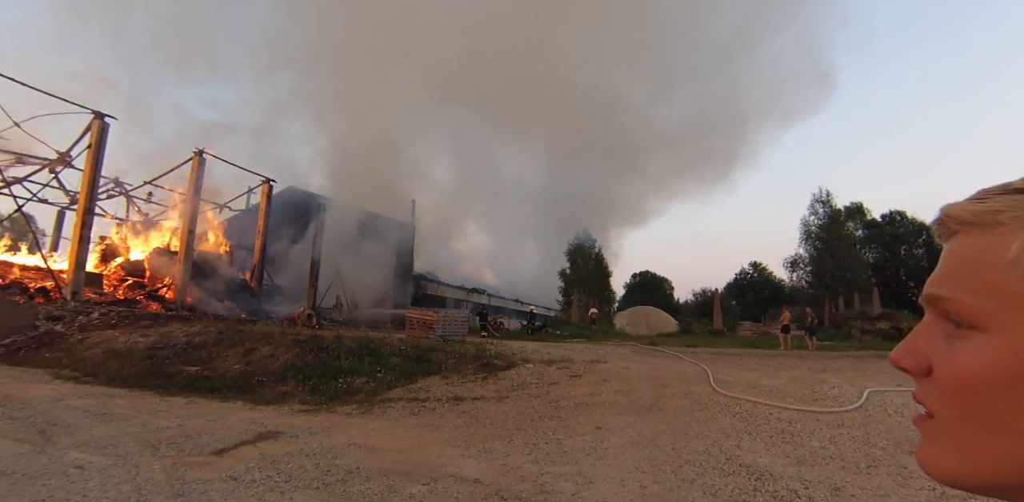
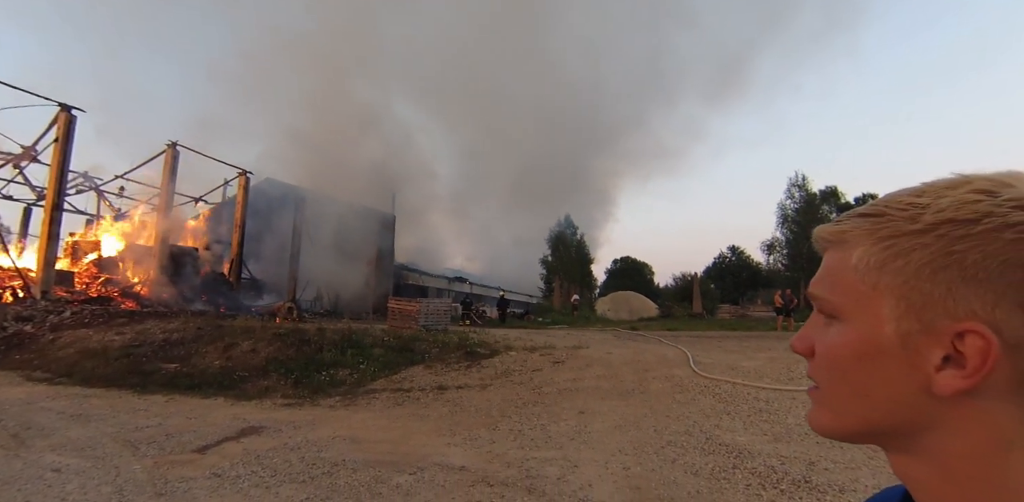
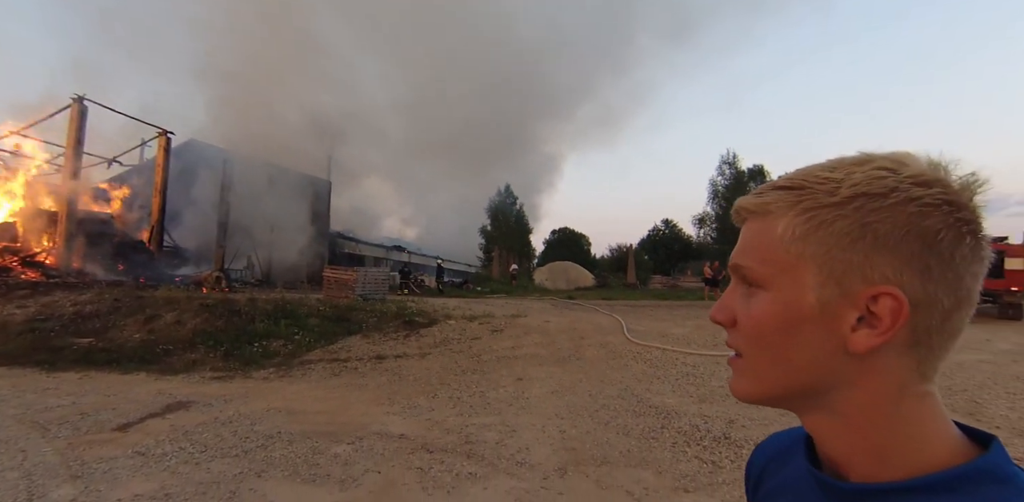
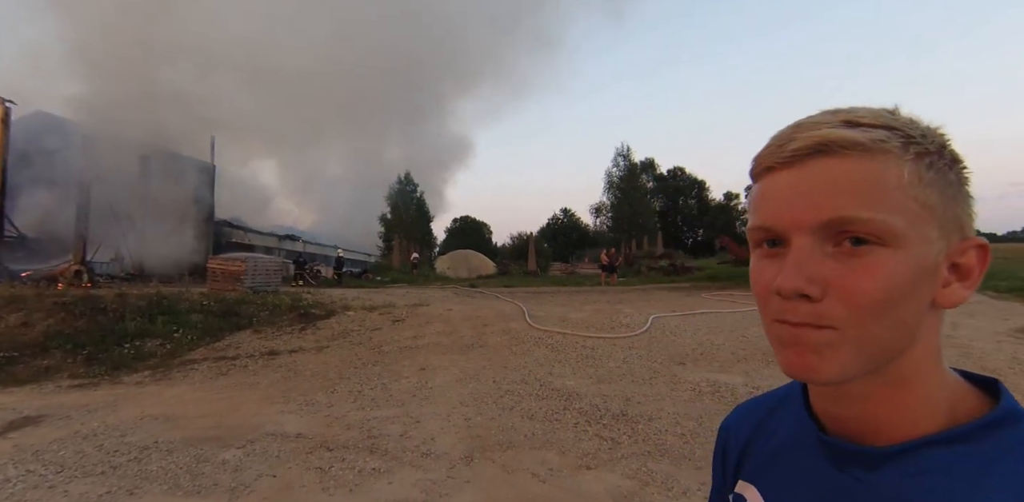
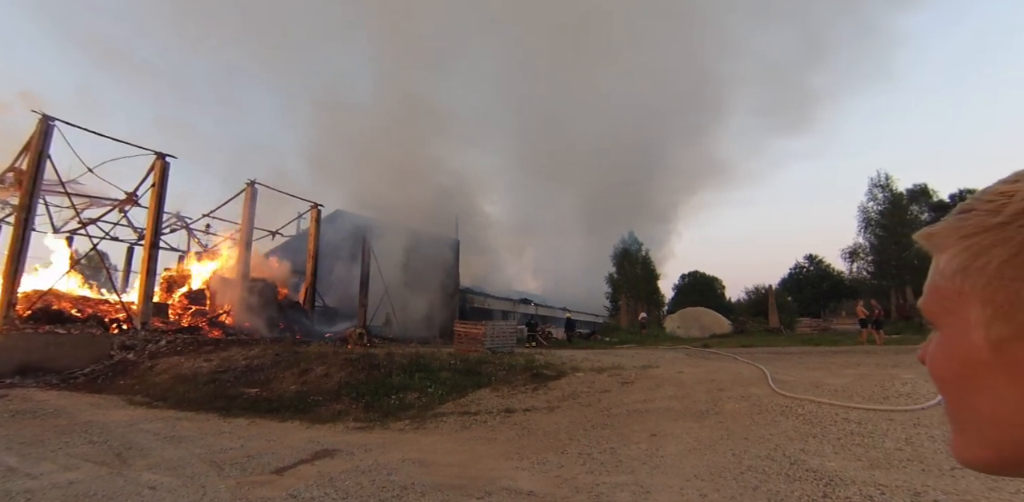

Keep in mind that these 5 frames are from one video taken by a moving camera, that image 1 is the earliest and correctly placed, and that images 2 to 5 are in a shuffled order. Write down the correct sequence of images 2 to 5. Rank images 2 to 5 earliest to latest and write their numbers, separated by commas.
5, 2, 3, 4
